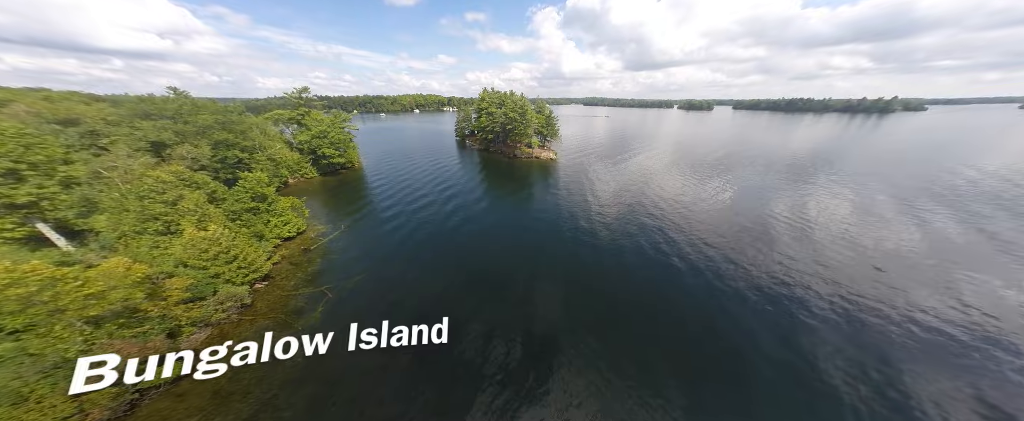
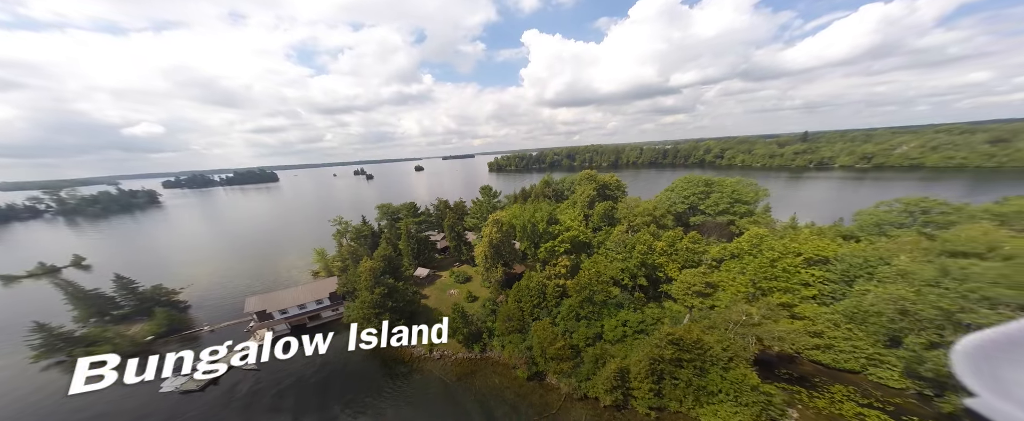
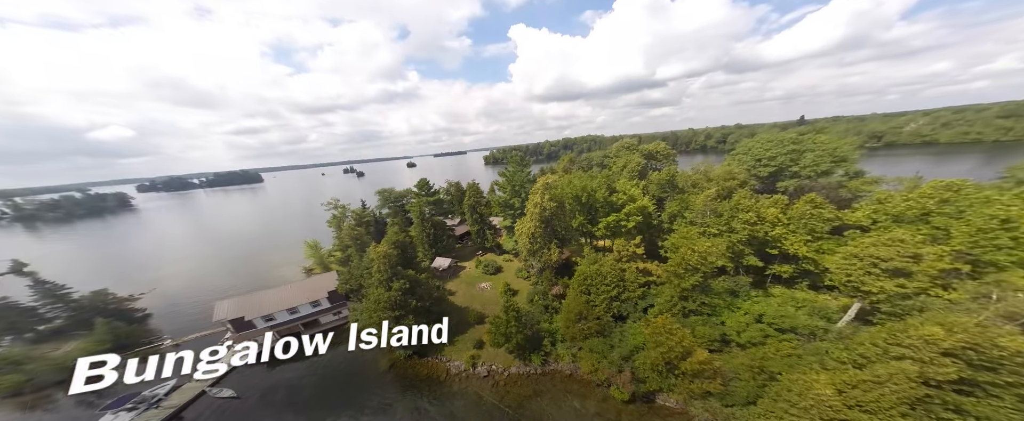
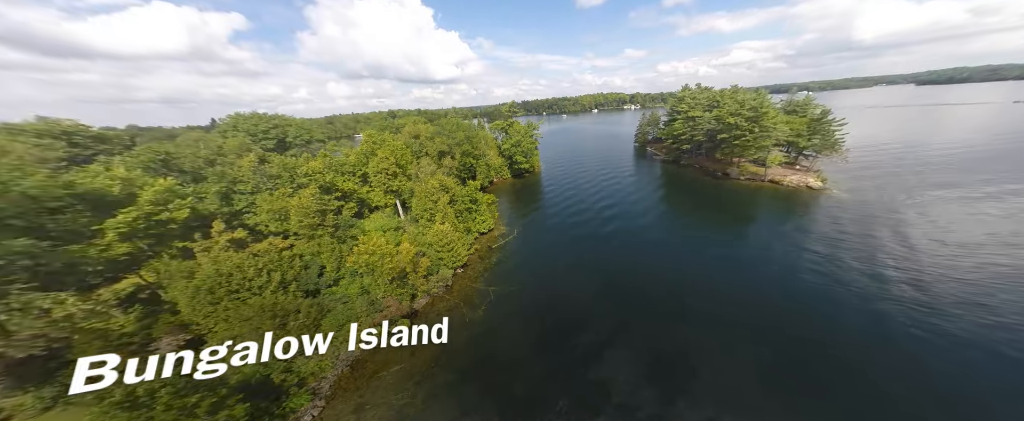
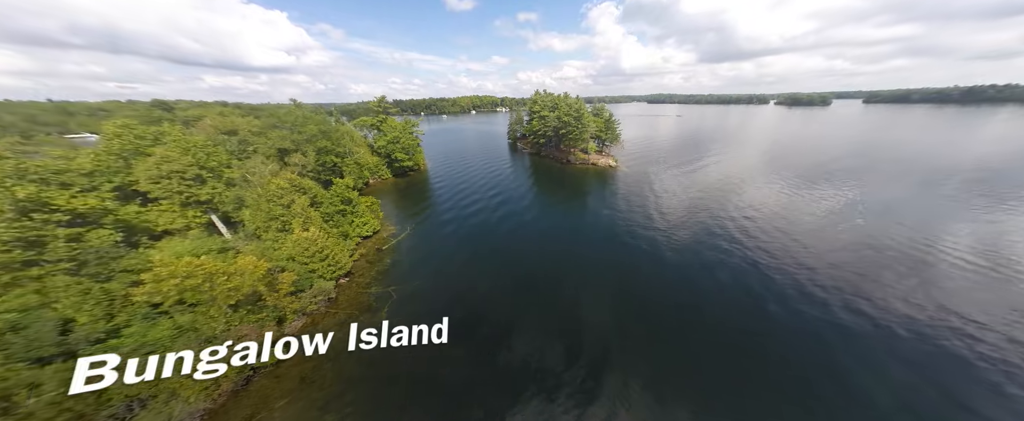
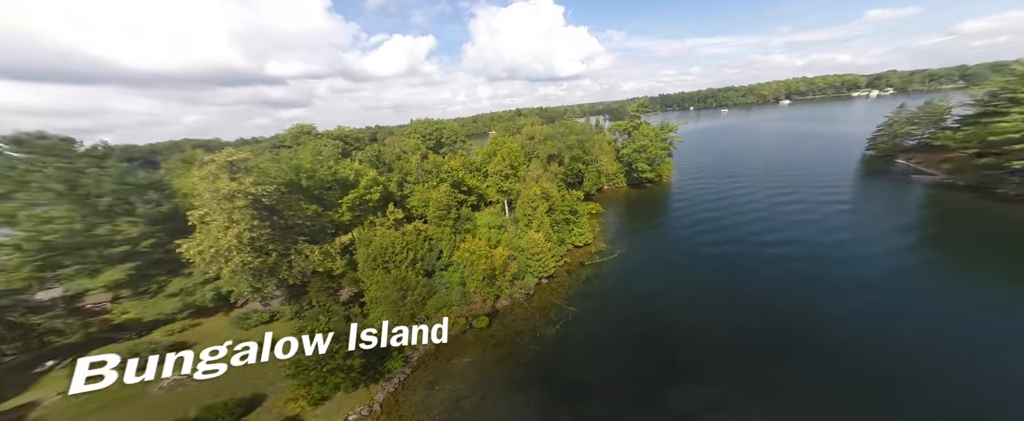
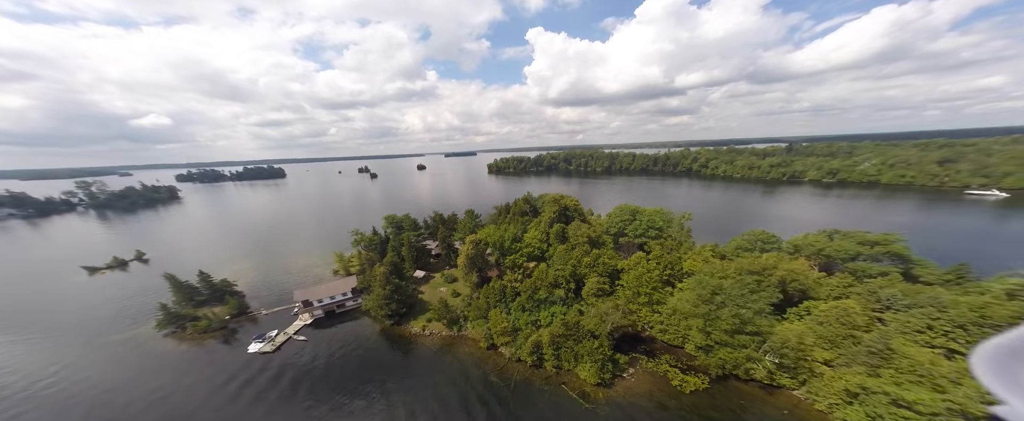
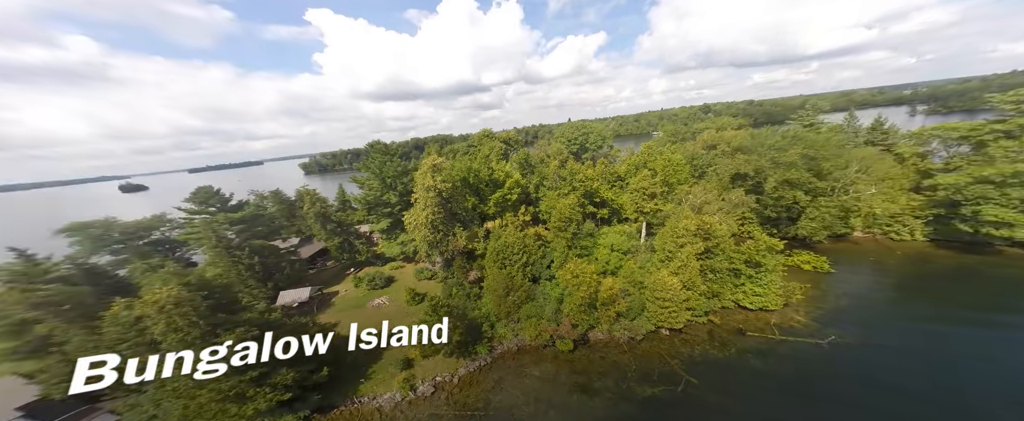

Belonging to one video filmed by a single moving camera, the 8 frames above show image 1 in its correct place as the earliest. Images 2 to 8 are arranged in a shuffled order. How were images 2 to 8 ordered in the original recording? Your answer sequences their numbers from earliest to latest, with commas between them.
5, 4, 6, 8, 3, 2, 7
